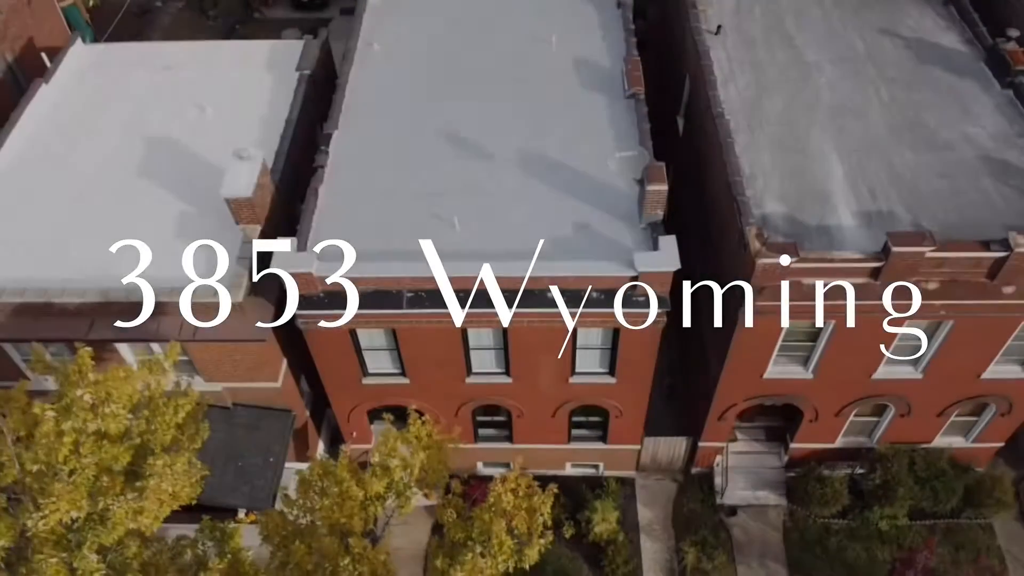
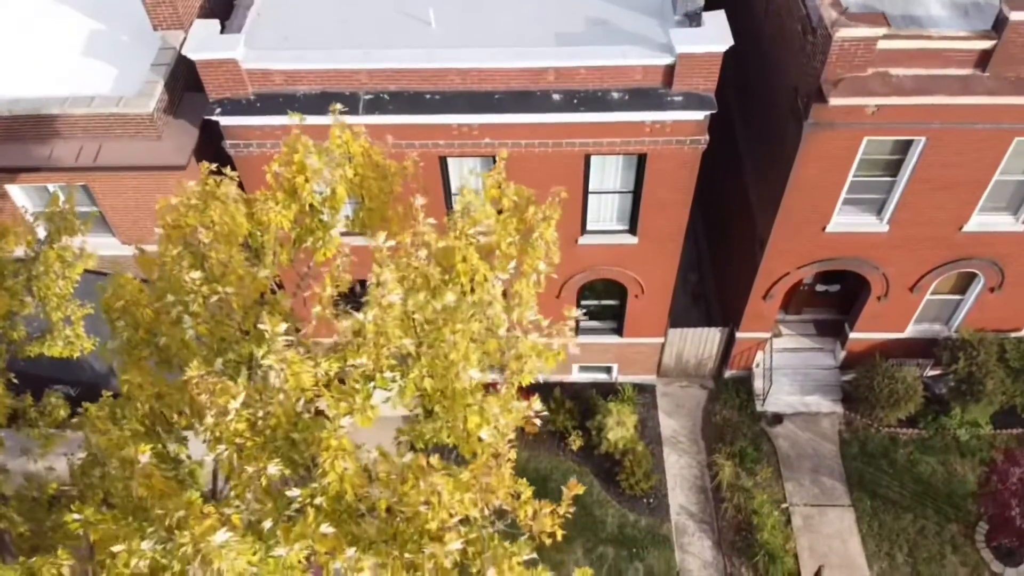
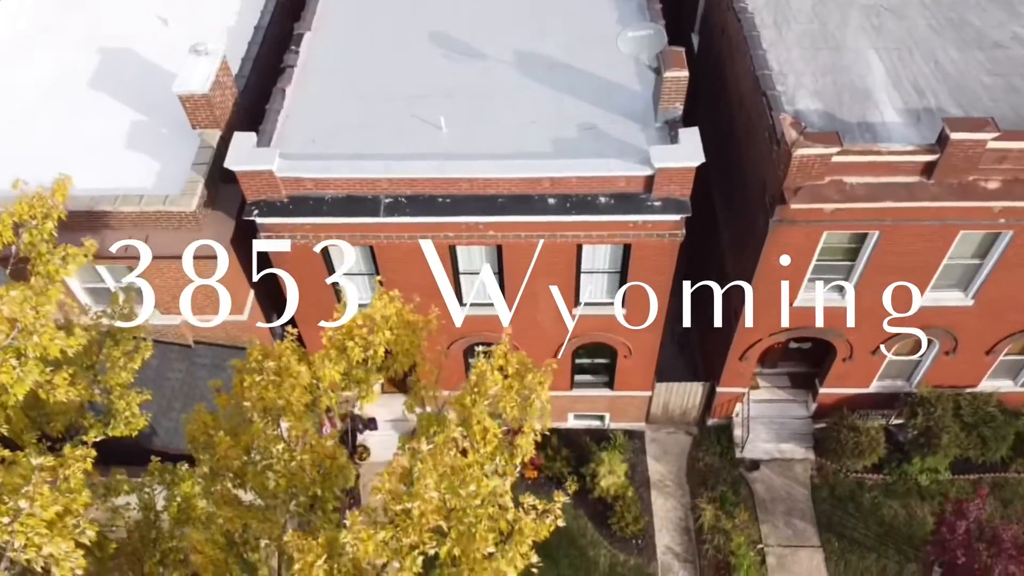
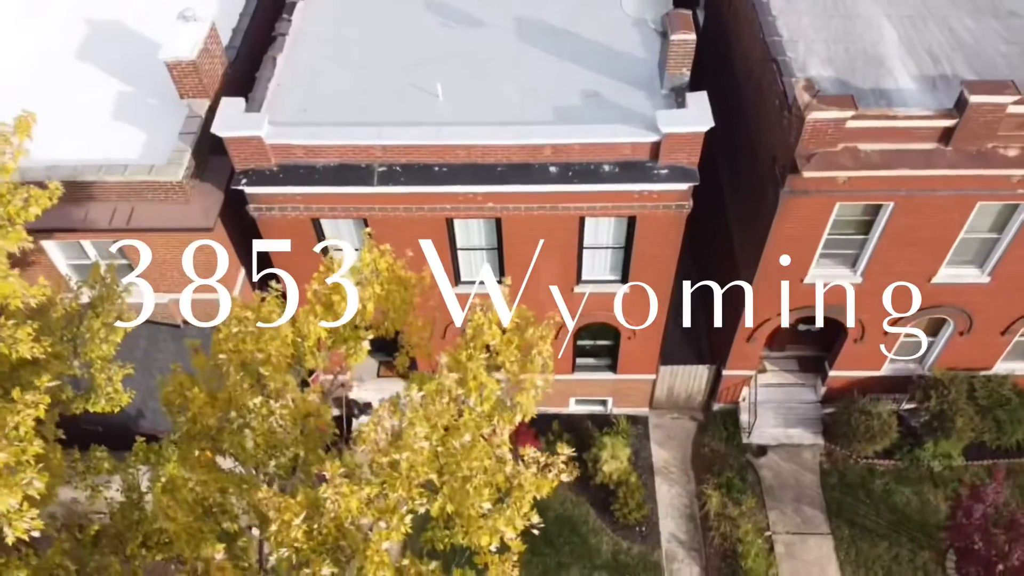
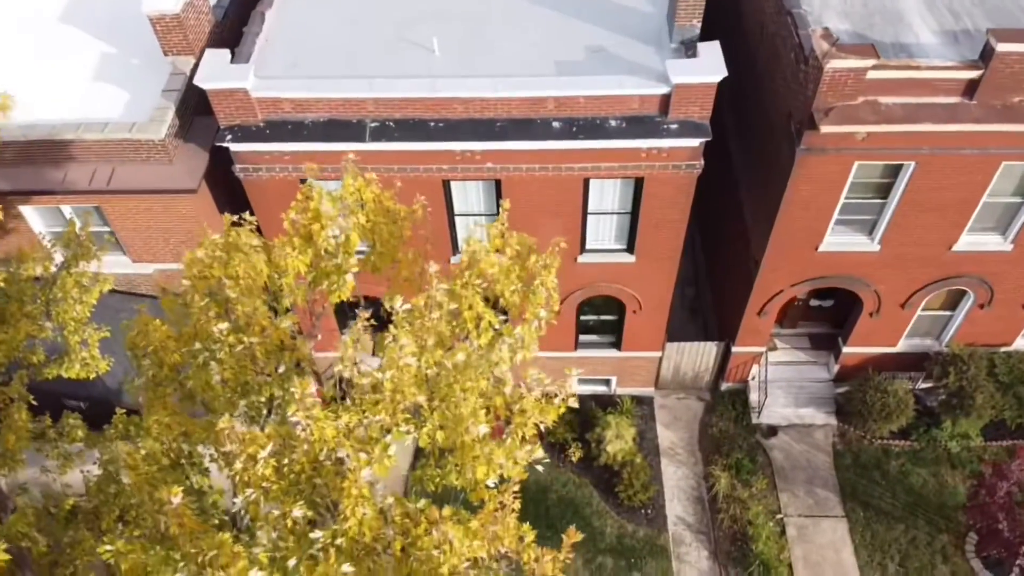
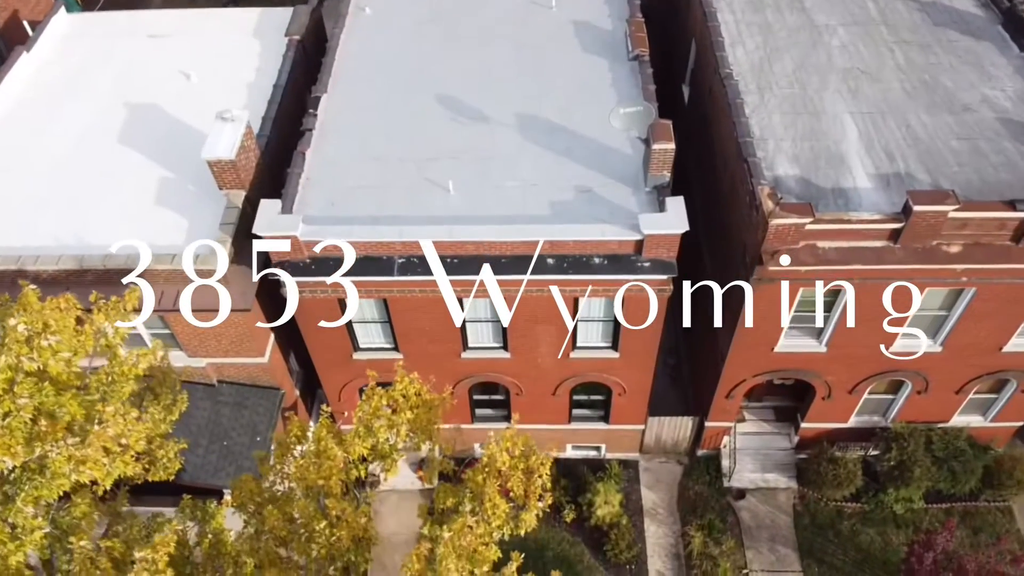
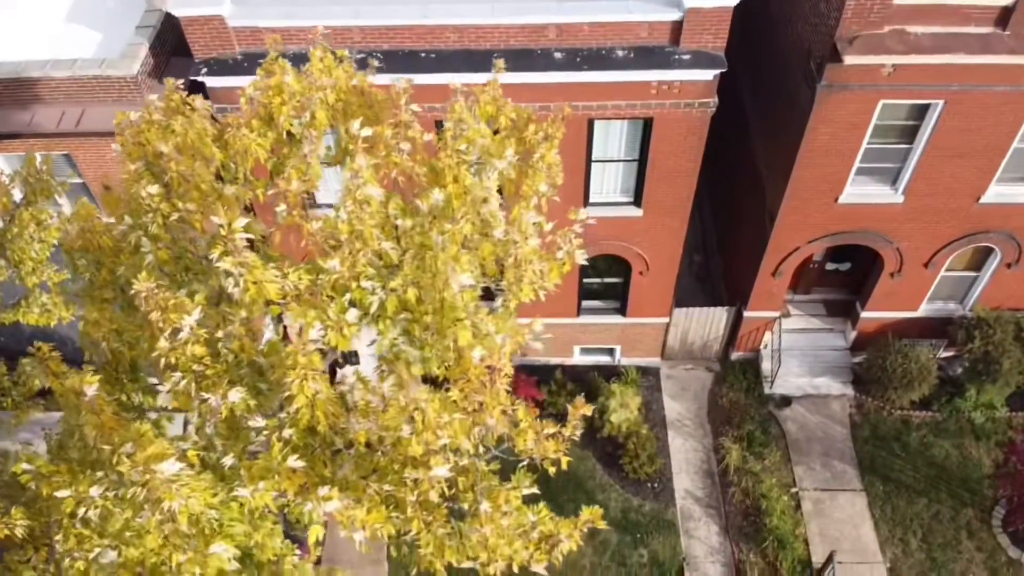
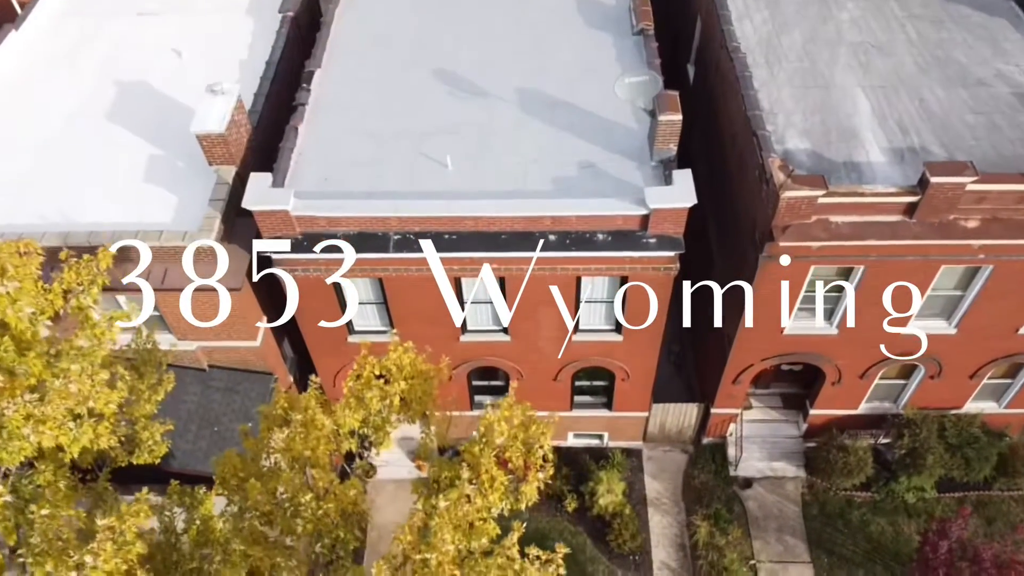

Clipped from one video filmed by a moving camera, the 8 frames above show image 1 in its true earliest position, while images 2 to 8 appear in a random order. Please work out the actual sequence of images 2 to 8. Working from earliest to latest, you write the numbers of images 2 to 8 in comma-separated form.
6, 8, 3, 4, 5, 2, 7
